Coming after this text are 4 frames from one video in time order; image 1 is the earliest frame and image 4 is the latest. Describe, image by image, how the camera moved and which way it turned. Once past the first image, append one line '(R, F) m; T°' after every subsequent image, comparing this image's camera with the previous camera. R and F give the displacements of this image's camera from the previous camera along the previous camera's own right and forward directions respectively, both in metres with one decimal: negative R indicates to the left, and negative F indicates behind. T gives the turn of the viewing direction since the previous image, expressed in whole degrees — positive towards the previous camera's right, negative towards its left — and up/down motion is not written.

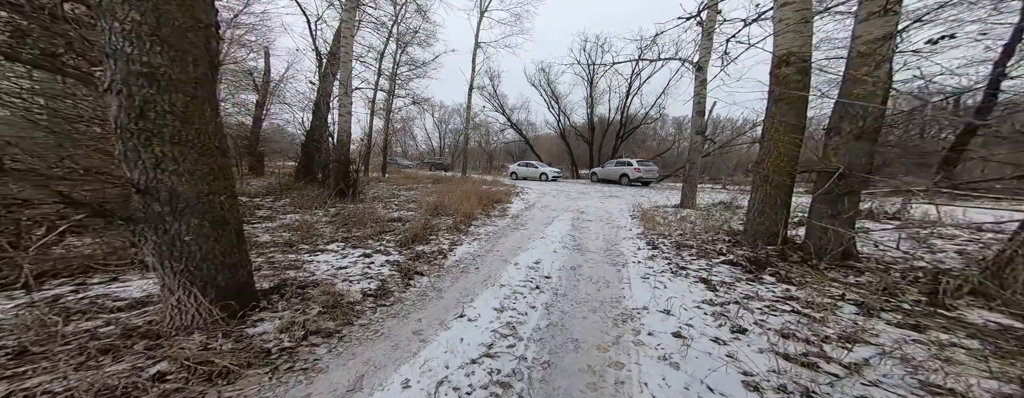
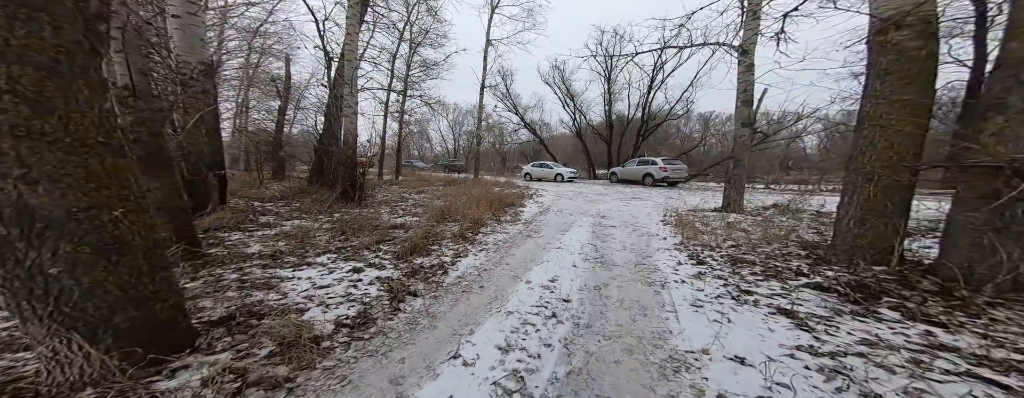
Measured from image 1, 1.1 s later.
(+0.1, +0.6) m; -3°
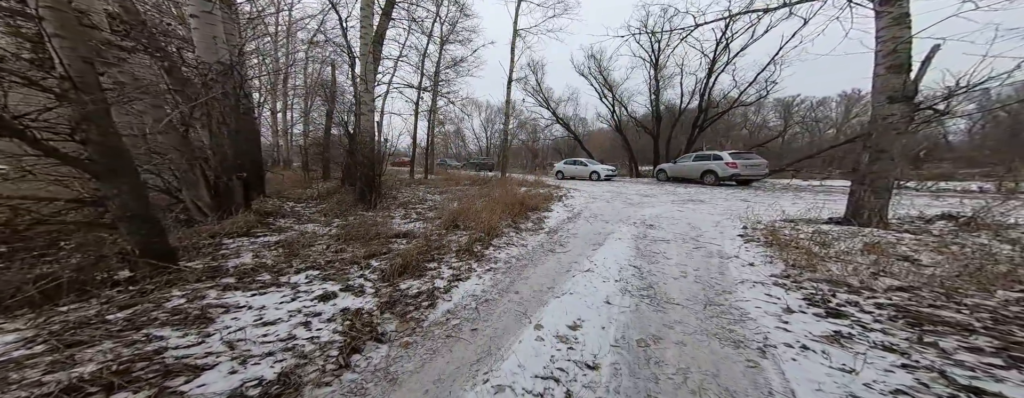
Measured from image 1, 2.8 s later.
(+0.3, +1.0) m; -9°
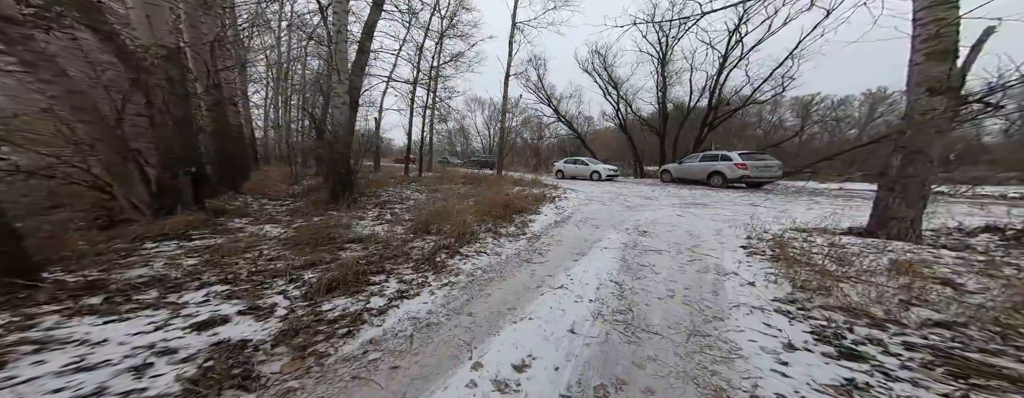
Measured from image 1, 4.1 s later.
(+0.6, +0.6) m; -1°
